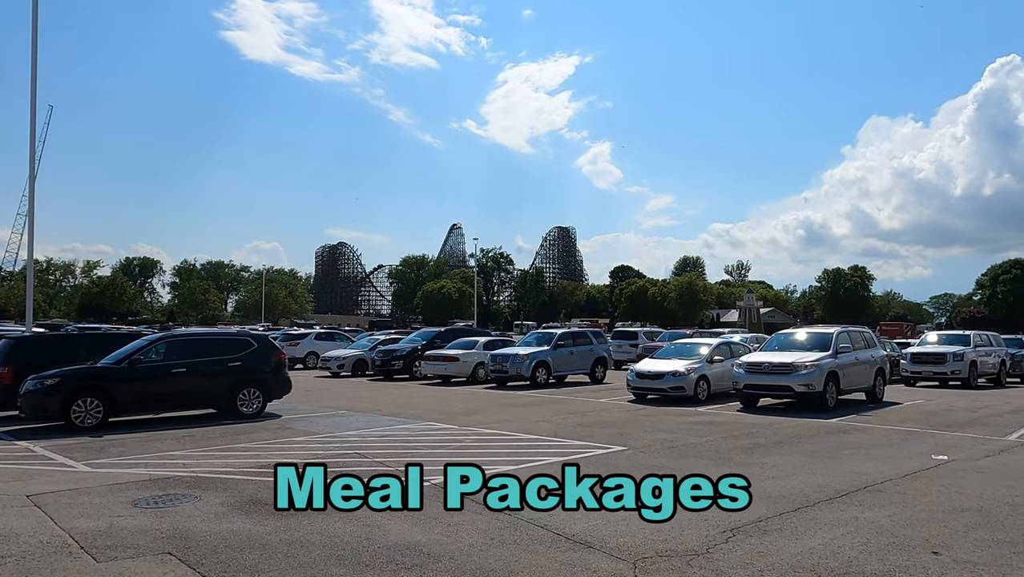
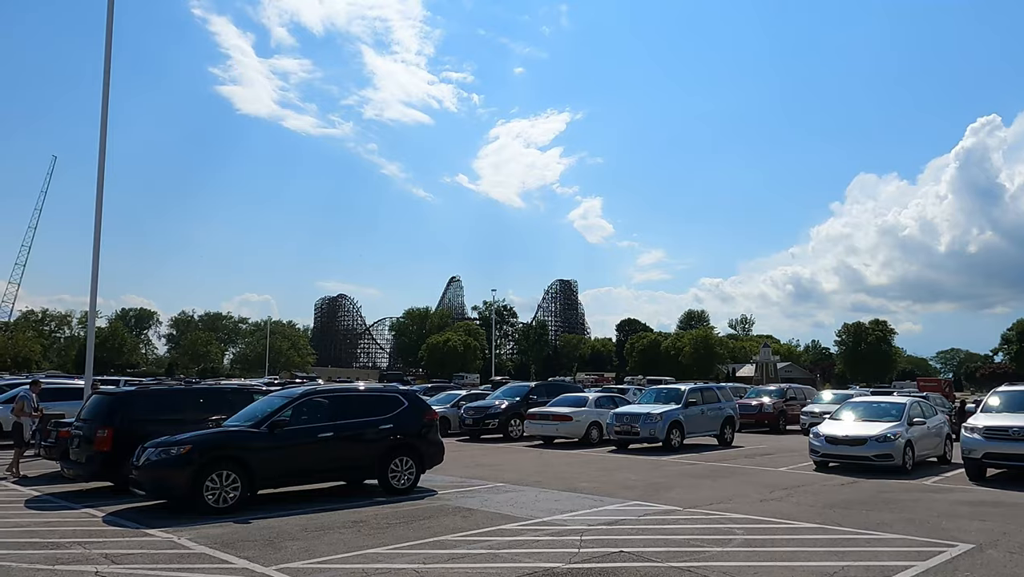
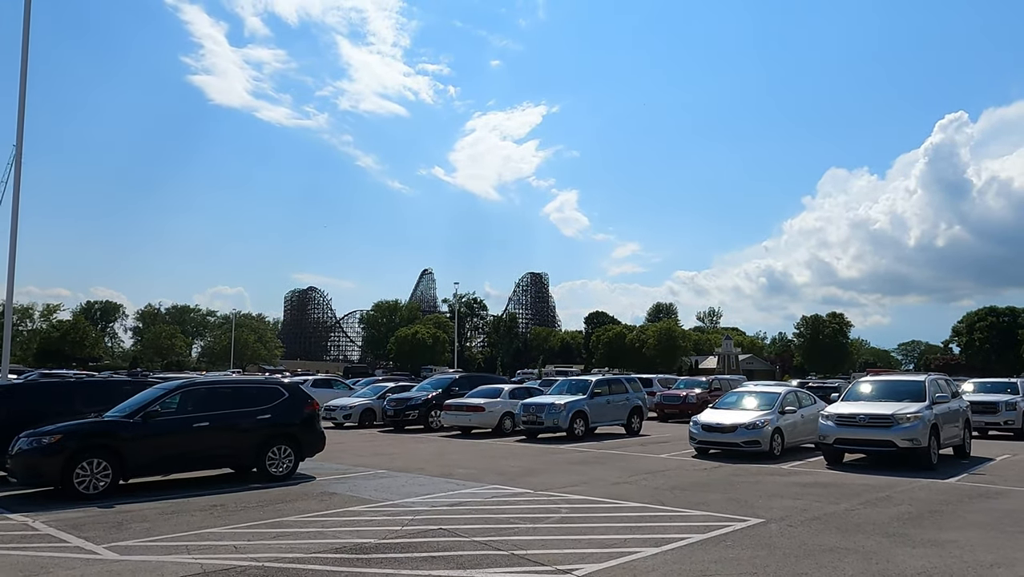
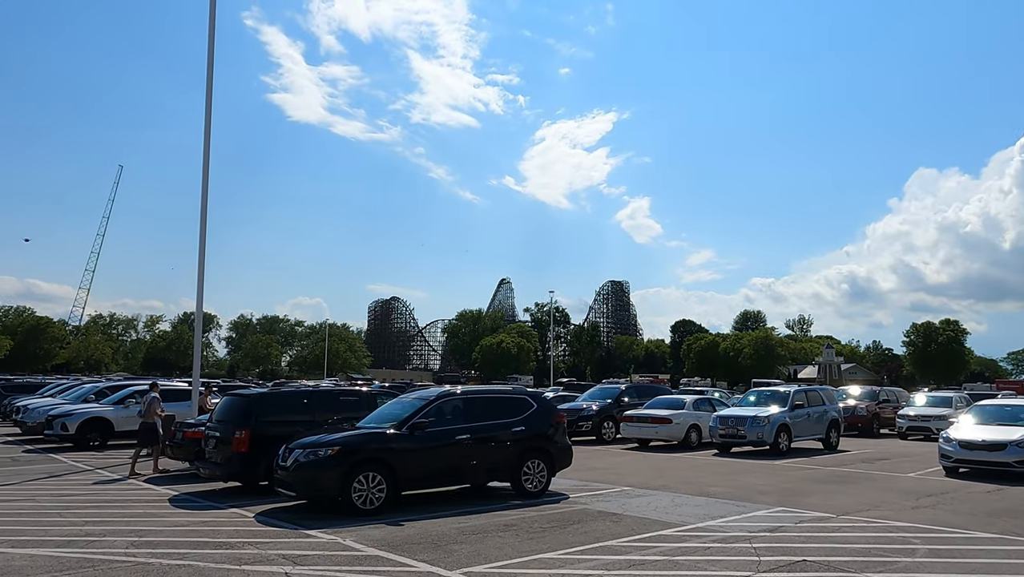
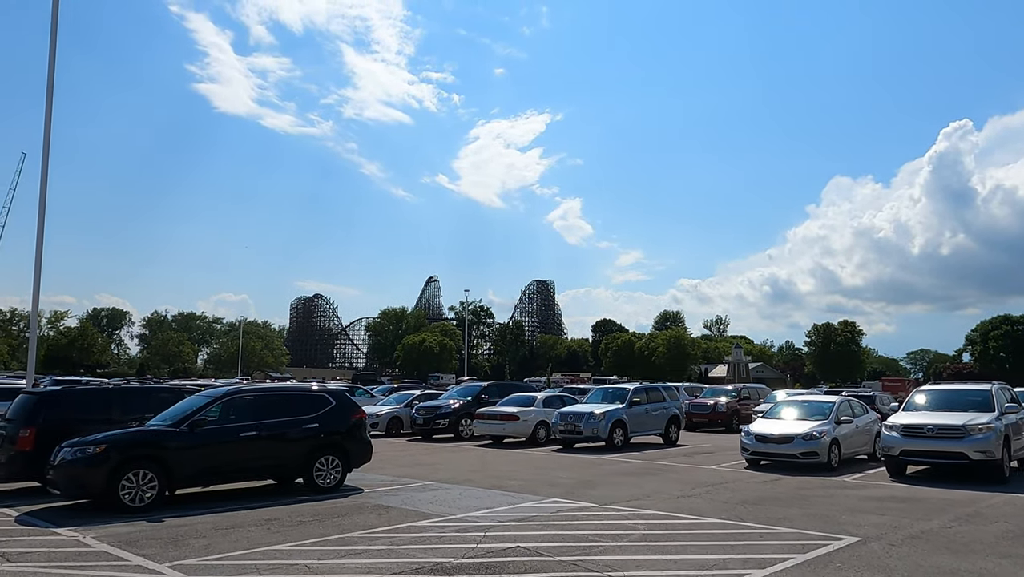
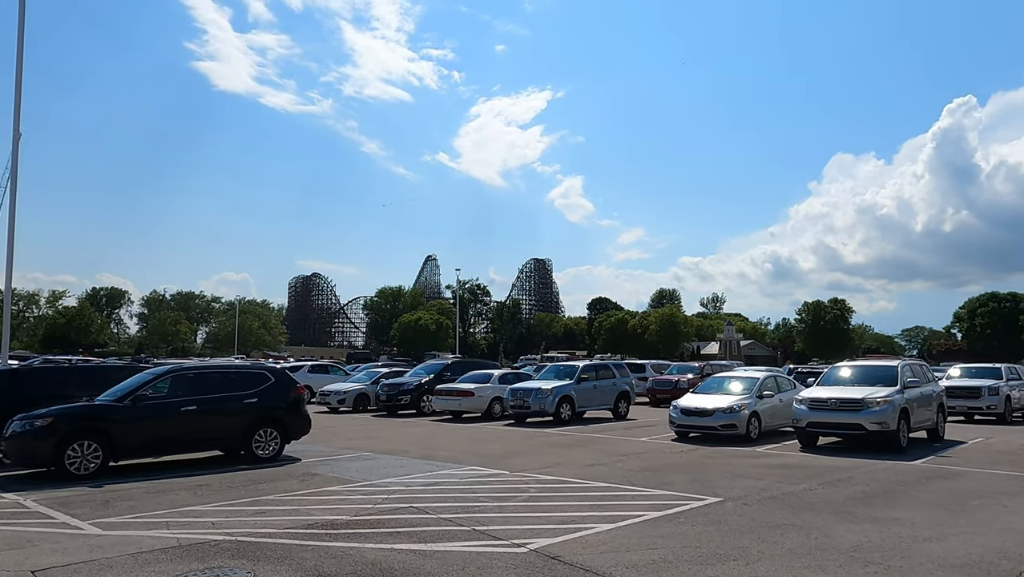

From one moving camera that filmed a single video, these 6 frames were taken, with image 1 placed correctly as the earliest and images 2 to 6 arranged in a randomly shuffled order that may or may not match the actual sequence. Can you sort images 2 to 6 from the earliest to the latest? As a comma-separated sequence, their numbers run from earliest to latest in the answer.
6, 3, 5, 2, 4
